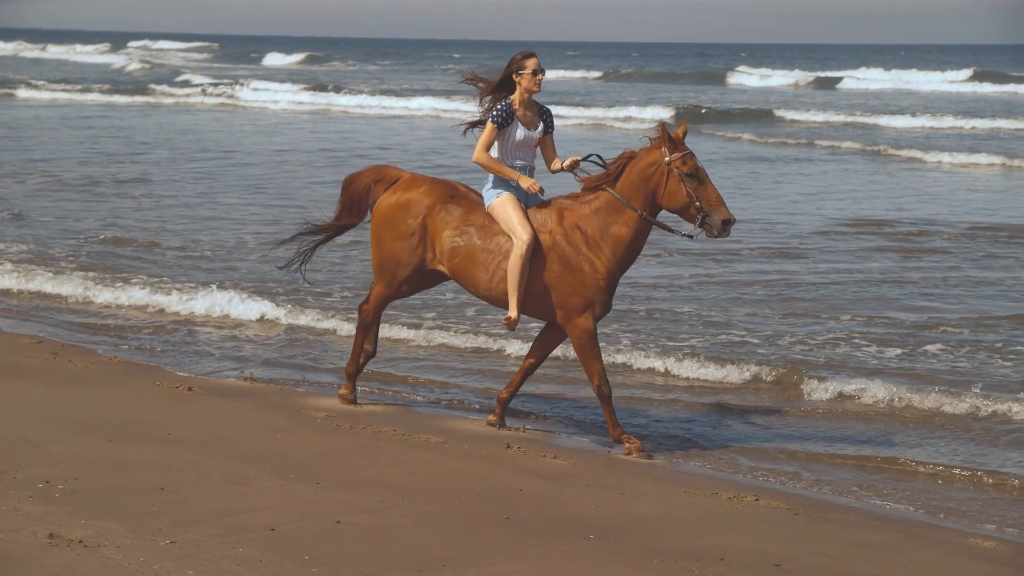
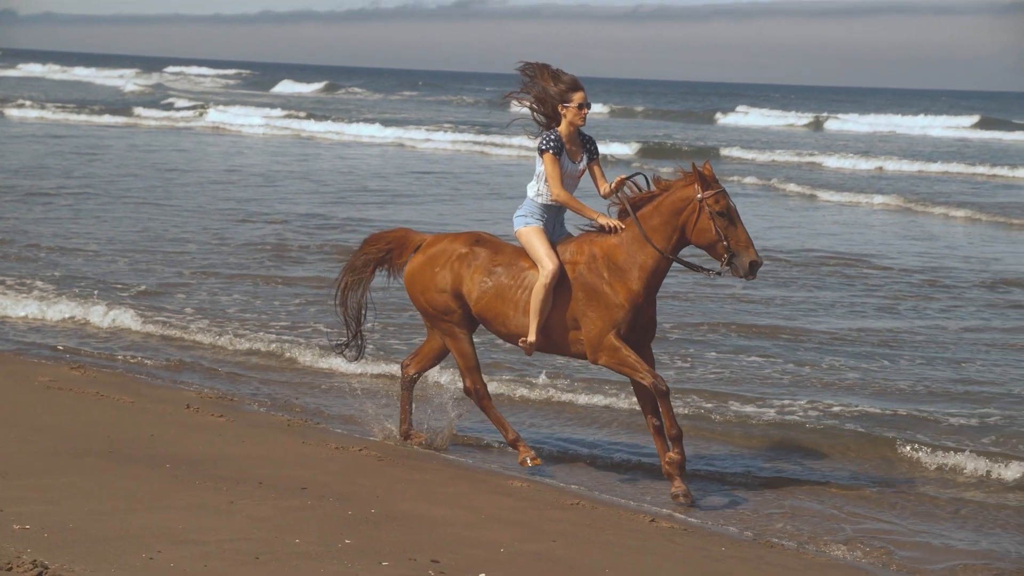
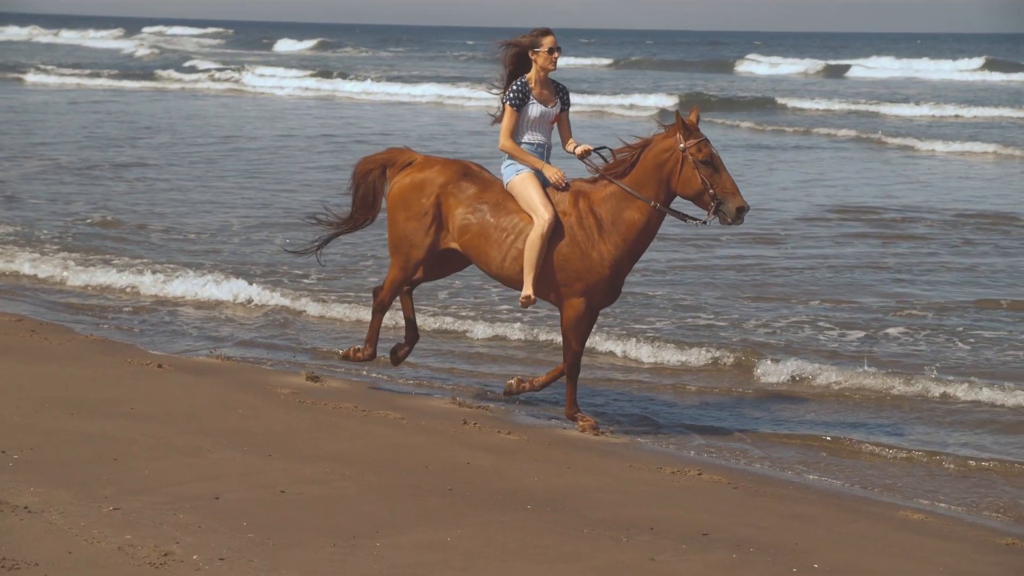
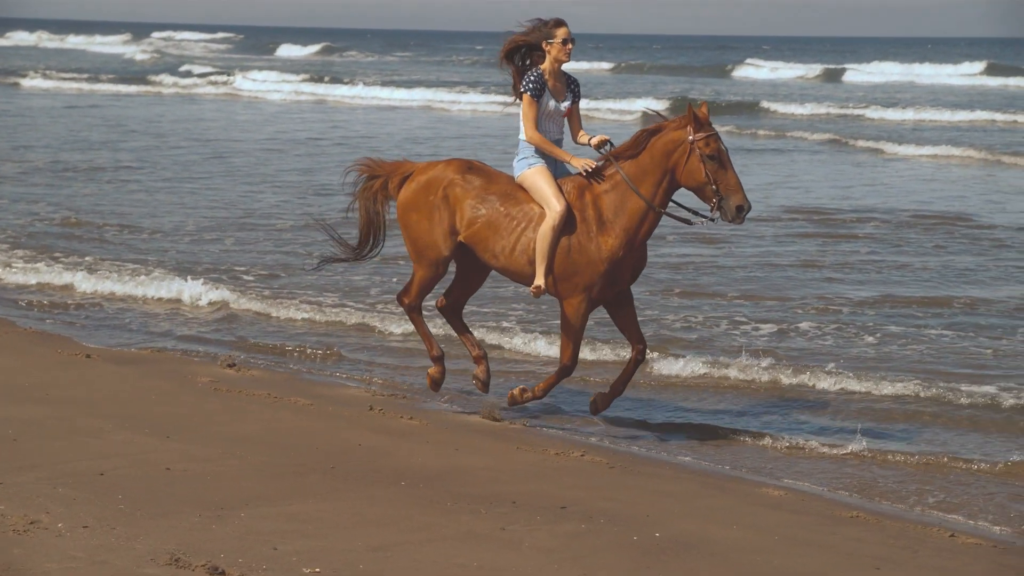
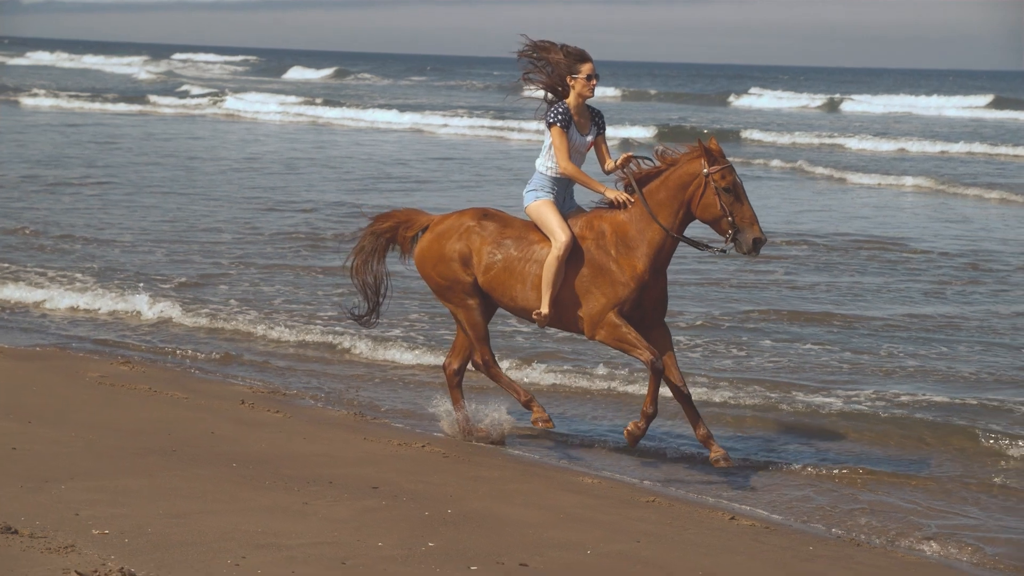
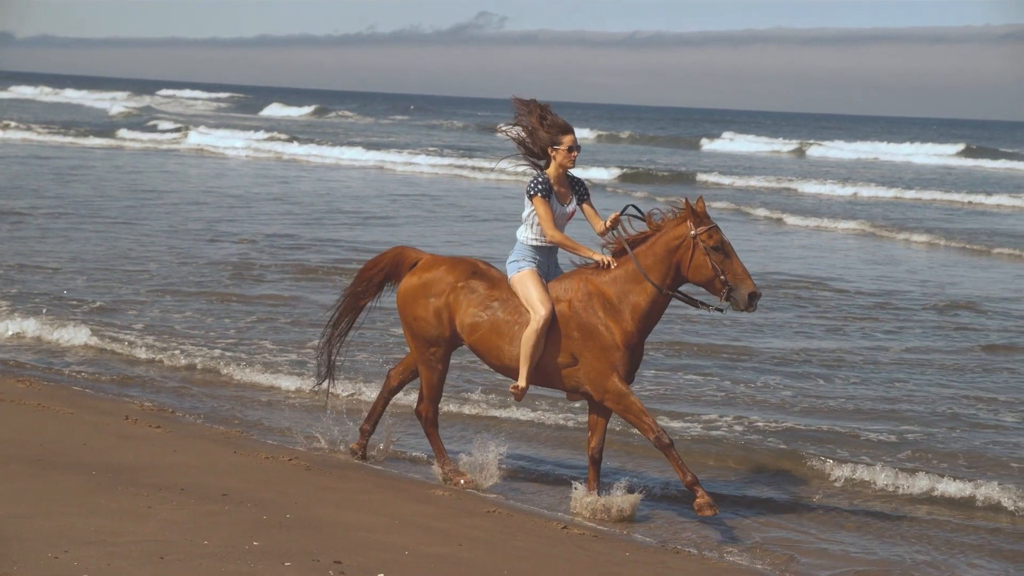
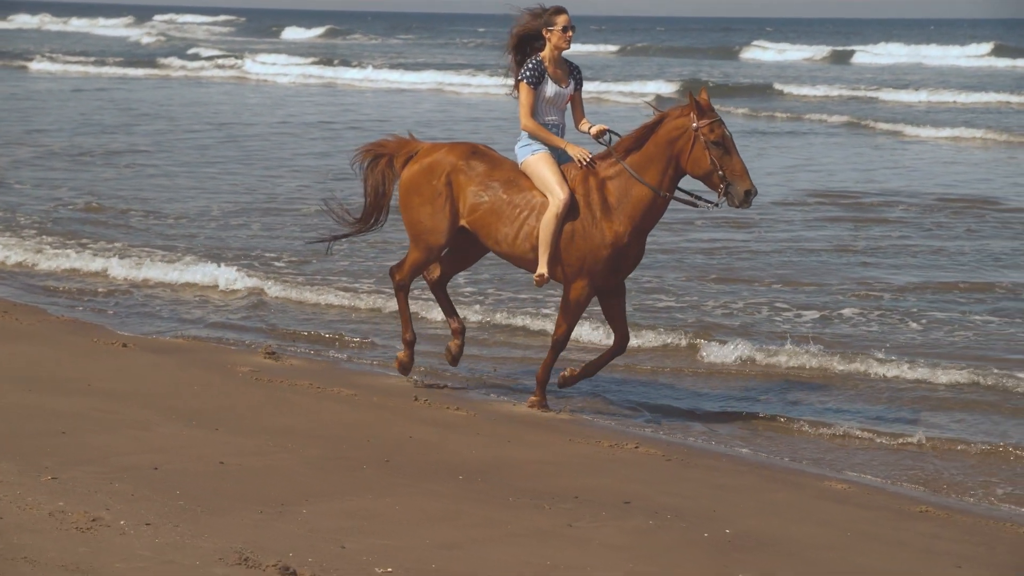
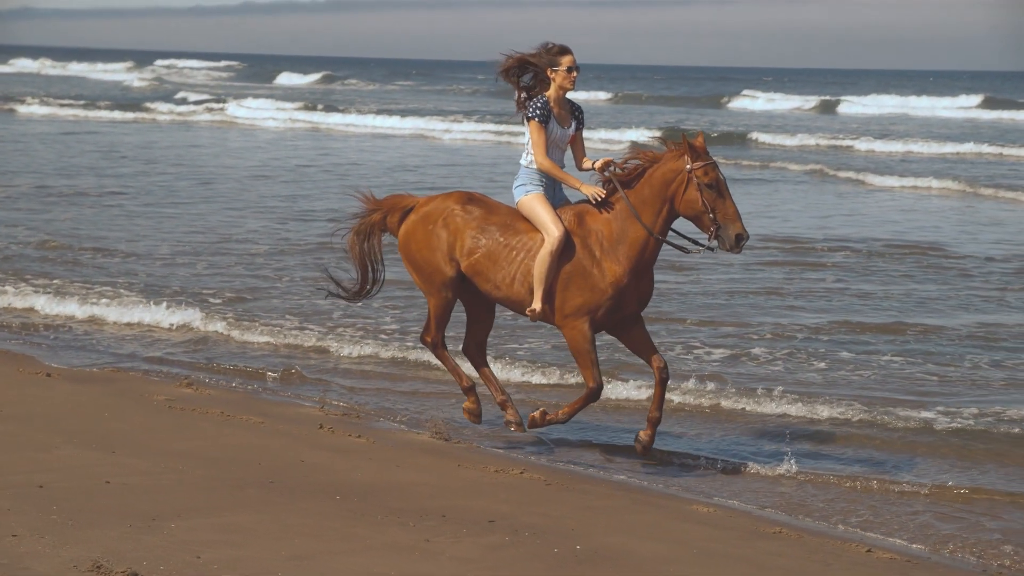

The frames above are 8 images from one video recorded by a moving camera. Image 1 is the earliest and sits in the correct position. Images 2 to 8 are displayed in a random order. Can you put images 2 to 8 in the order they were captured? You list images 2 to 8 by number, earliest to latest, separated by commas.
3, 7, 4, 8, 5, 2, 6
